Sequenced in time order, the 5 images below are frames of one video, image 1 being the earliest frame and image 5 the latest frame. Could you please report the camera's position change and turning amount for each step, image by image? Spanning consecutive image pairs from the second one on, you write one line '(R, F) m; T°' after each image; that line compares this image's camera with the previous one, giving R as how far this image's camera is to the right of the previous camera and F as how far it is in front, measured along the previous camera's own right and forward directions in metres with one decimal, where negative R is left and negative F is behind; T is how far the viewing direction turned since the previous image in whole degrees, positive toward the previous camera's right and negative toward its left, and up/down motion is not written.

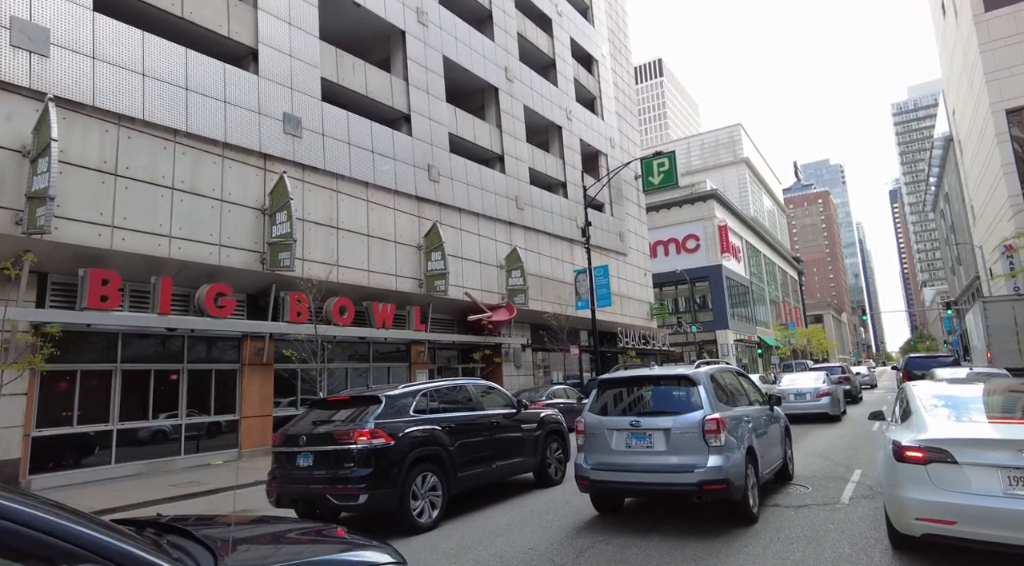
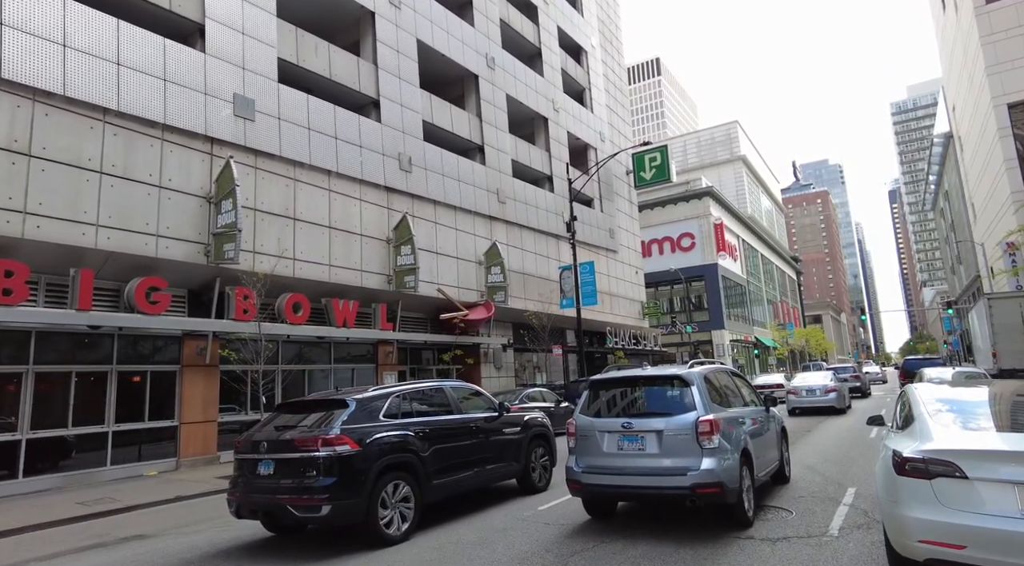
(+0.8, +1.3) m; 0°
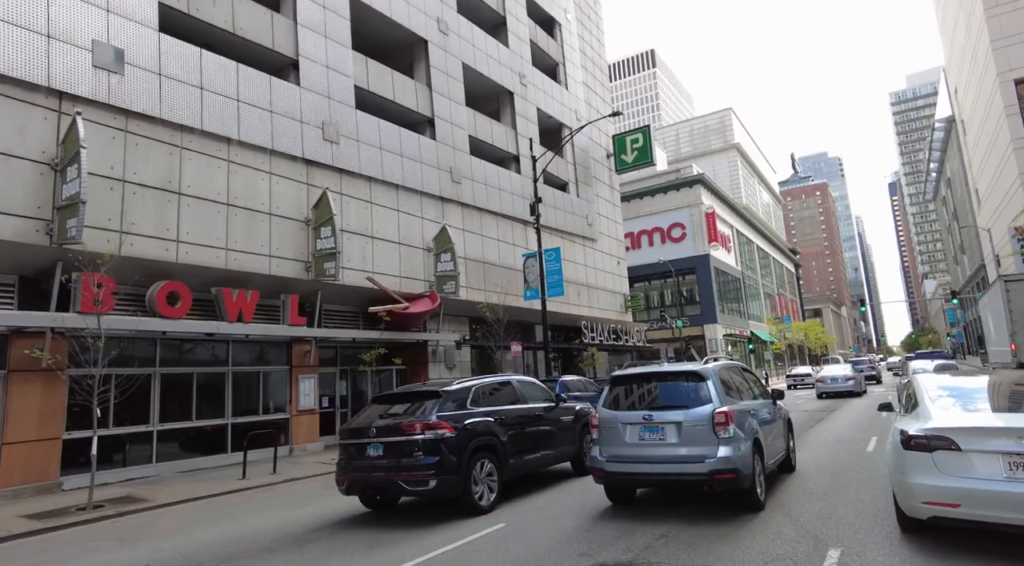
(+1.7, +2.8) m; 0°
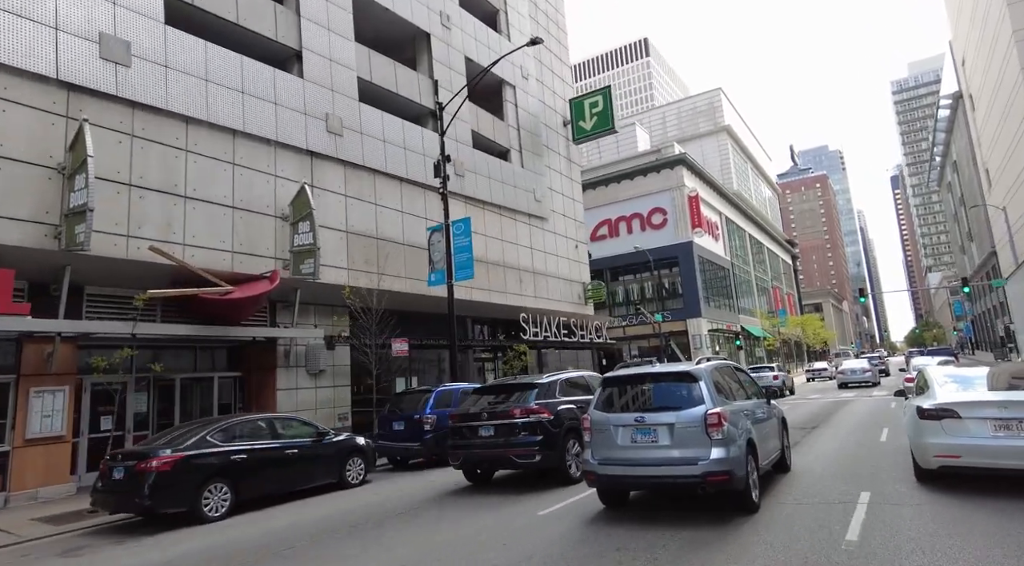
(+3.2, +5.2) m; 0°
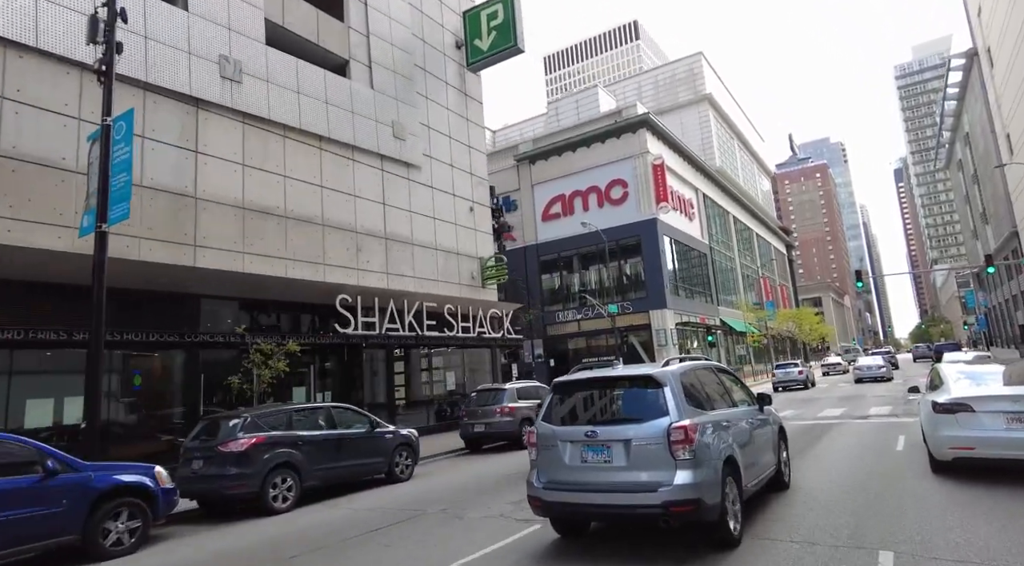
(+5.0, +8.4) m; 0°
